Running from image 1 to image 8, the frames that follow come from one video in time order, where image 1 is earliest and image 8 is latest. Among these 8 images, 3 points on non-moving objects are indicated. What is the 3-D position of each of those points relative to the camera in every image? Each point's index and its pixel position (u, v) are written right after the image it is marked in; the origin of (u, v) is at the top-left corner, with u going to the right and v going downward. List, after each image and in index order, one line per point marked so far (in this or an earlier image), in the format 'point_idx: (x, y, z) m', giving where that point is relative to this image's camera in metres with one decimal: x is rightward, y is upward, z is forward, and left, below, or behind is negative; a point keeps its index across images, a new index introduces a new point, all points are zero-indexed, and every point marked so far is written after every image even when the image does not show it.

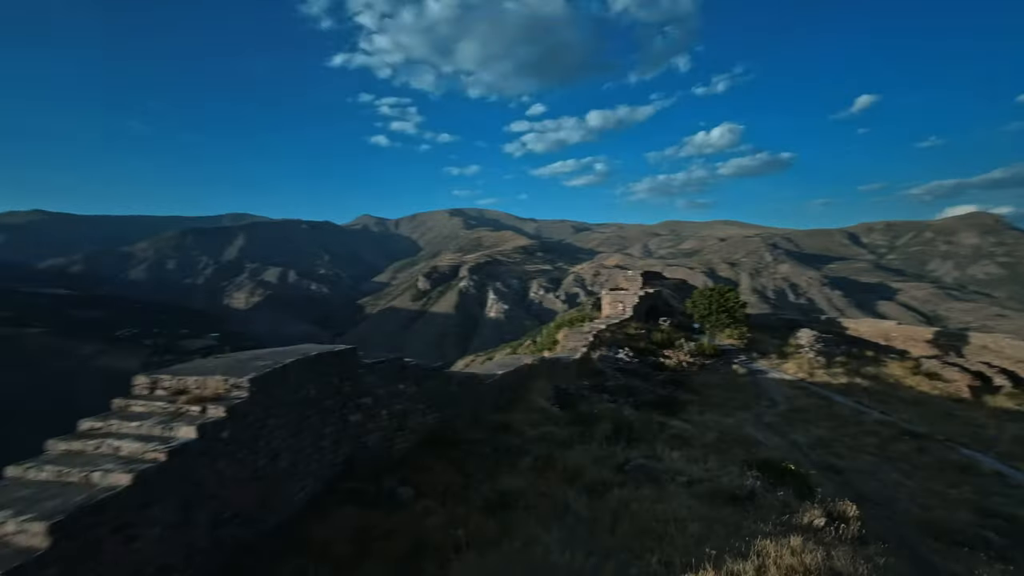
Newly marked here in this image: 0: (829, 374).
0: (+12.1, -3.3, +18.4) m
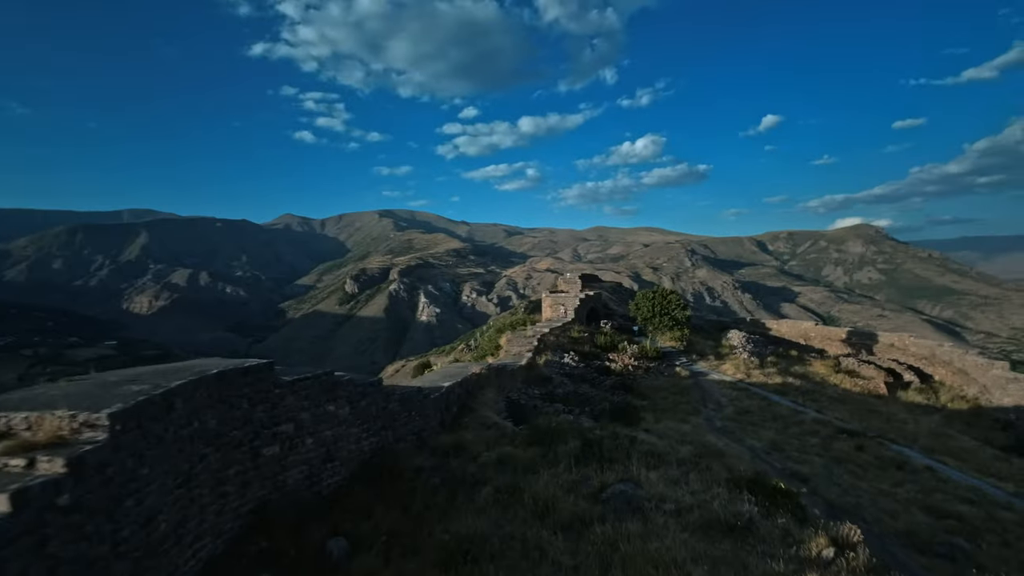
0: (+9.8, -3.4, +18.8) m
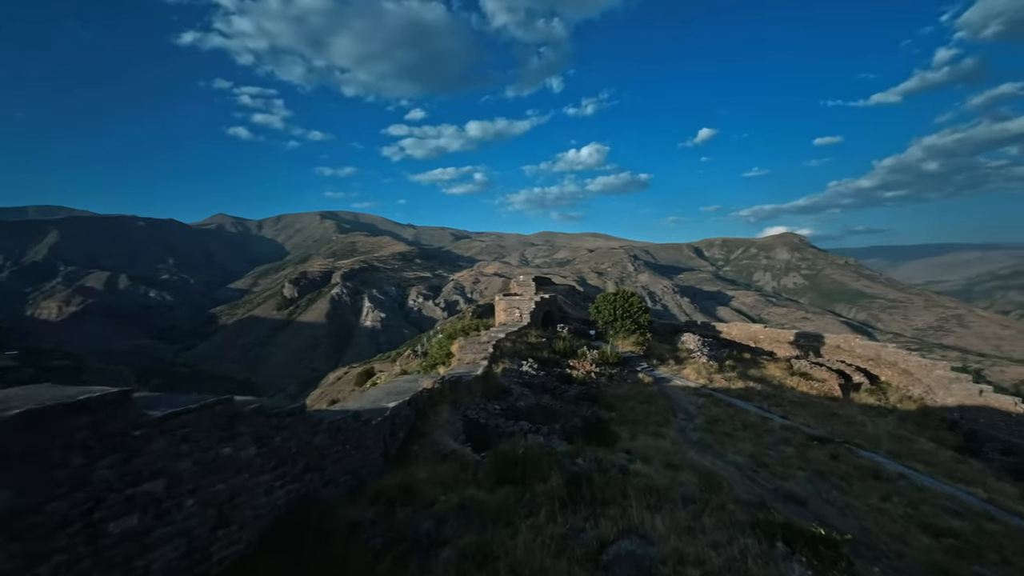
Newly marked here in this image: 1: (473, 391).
0: (+8.1, -3.5, +18.3) m
1: (-0.9, -2.3, +10.6) m
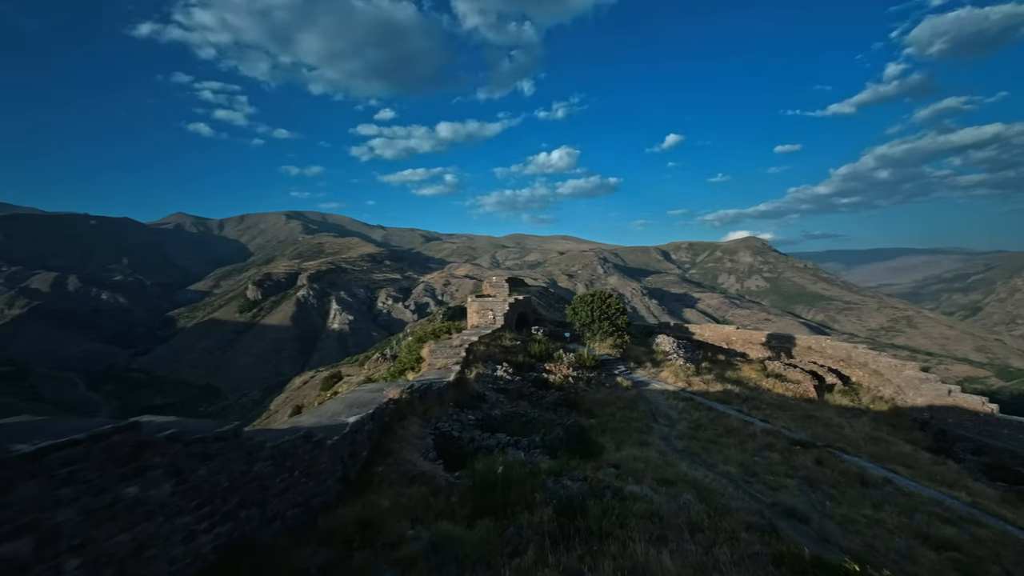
0: (+7.1, -3.5, +18.0) m
1: (-1.4, -2.3, +9.8) m
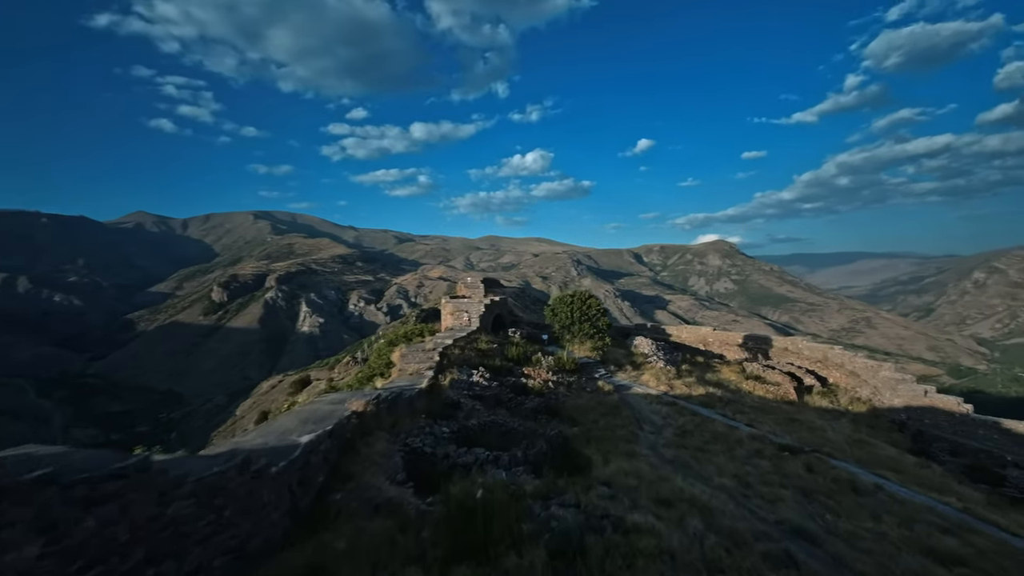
0: (+6.3, -3.5, +17.5) m
1: (-1.8, -2.3, +8.9) m
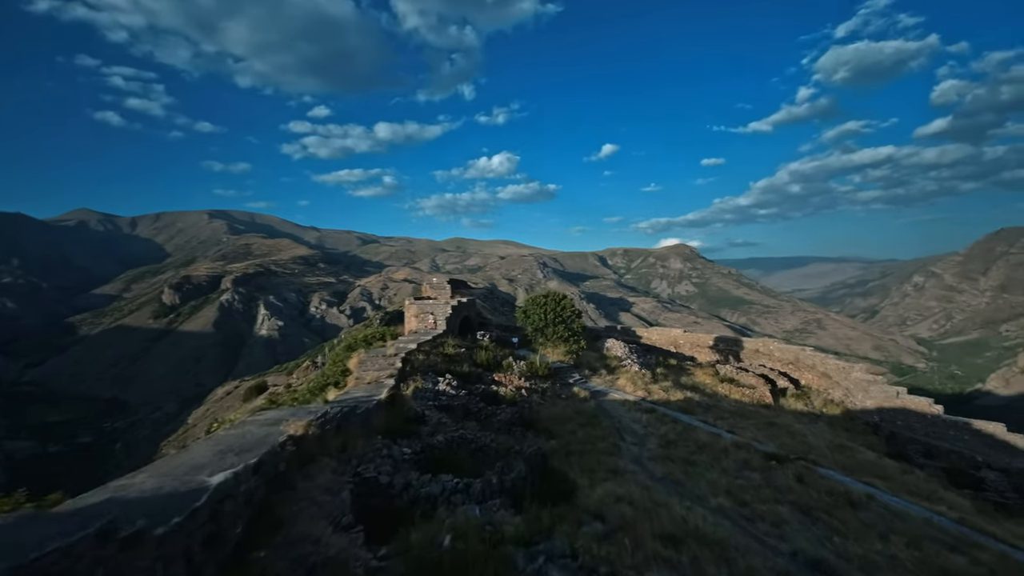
0: (+5.2, -3.5, +16.7) m
1: (-2.2, -2.2, +7.6) m
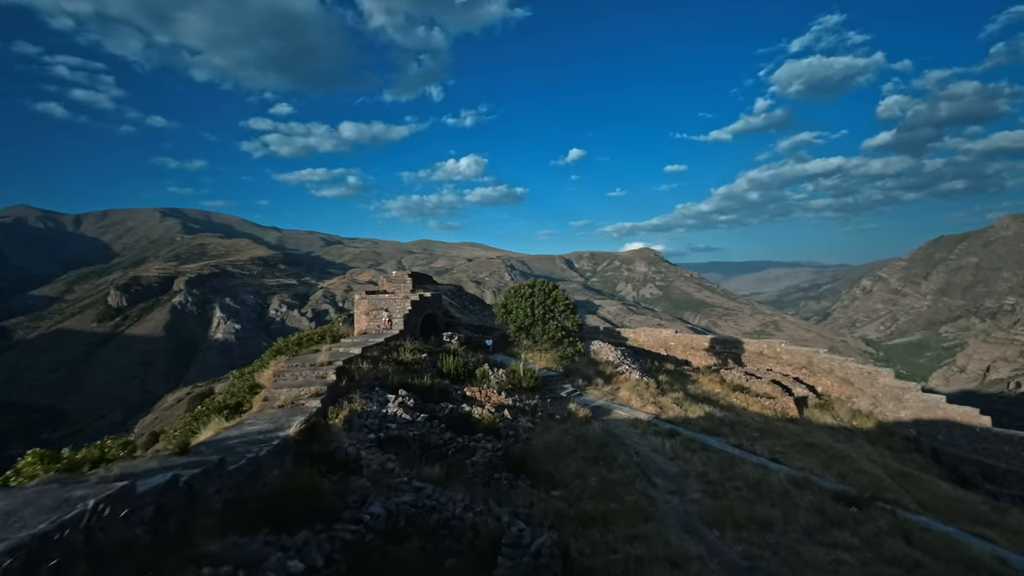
0: (+4.5, -3.2, +13.5) m
1: (-2.2, -1.8, +3.8) m
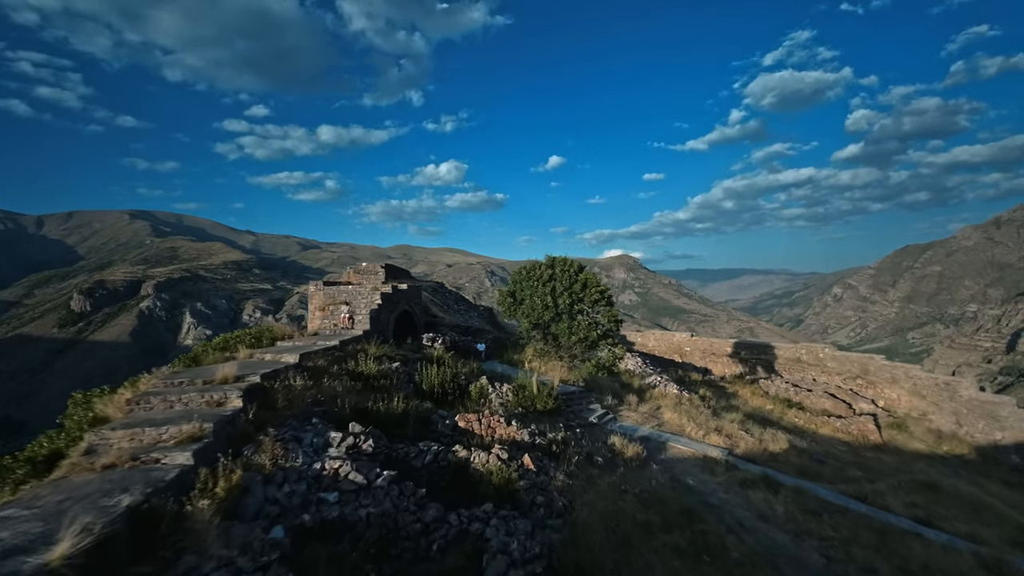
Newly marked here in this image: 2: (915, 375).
0: (+4.6, -2.9, +9.9) m
1: (-1.7, -1.4, 0.0) m
2: (+12.7, -2.8, +15.3) m
